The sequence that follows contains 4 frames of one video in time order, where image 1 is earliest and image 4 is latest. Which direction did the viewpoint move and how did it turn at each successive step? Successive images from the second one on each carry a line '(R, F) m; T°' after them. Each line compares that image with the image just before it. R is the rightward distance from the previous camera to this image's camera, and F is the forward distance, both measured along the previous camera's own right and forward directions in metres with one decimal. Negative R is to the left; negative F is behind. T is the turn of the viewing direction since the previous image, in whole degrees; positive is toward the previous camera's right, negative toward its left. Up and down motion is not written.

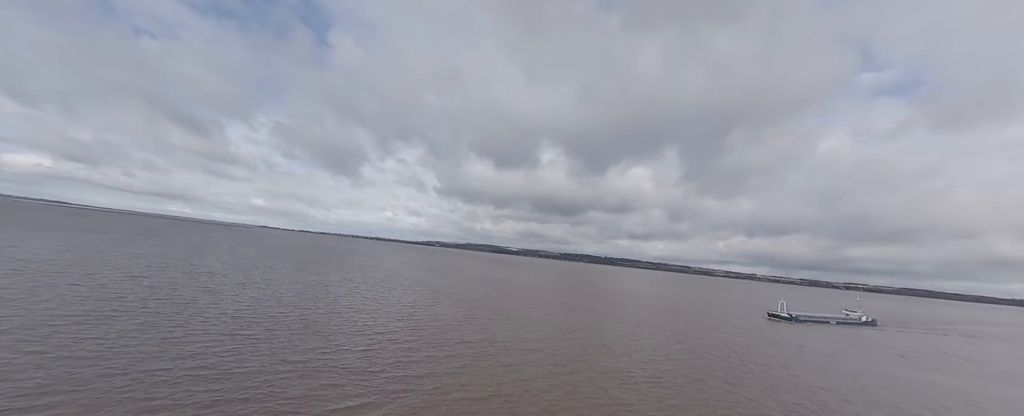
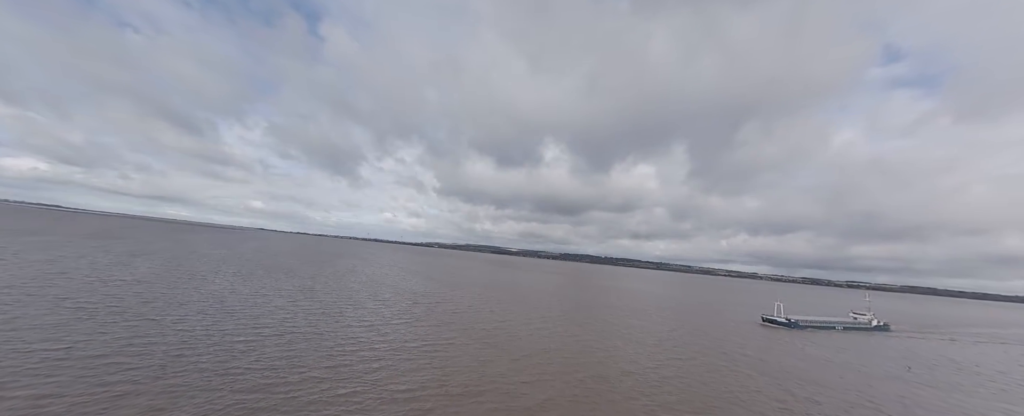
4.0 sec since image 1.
(-0.2, +8.2) m; 0°
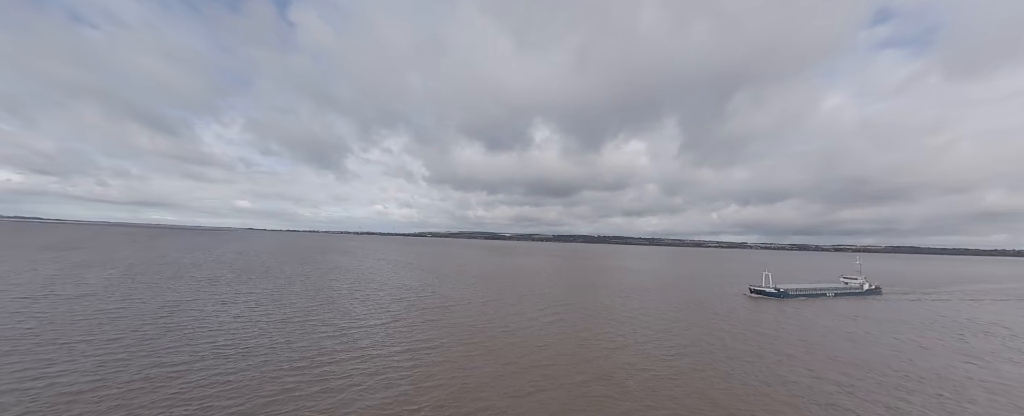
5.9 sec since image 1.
(+0.2, +3.3) m; +1°
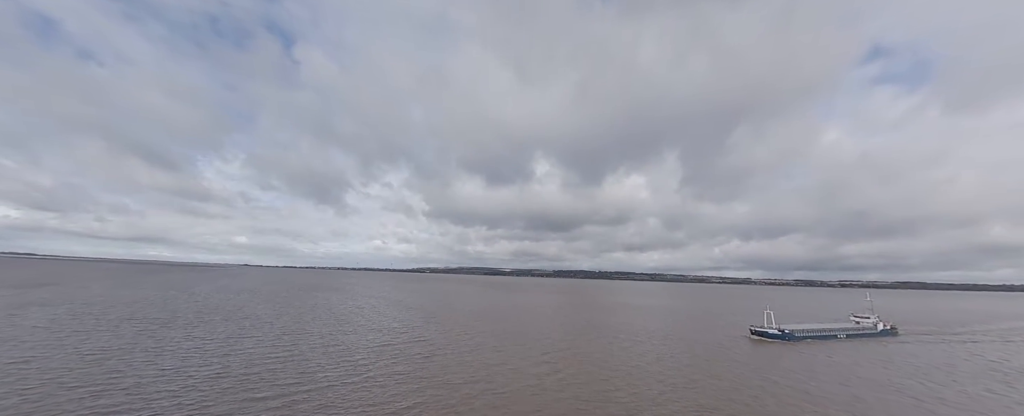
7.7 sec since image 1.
(-0.6, +3.9) m; 0°
